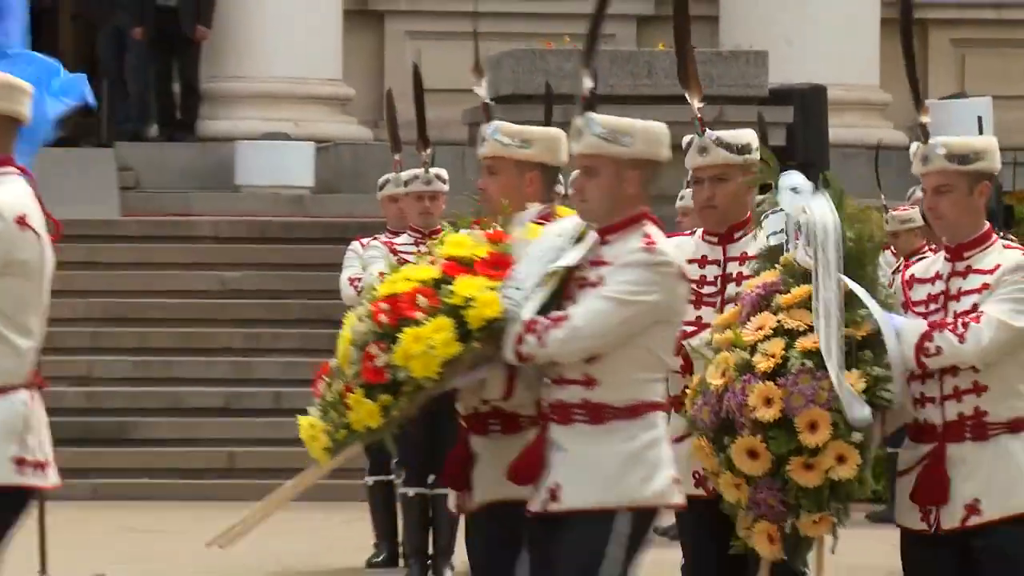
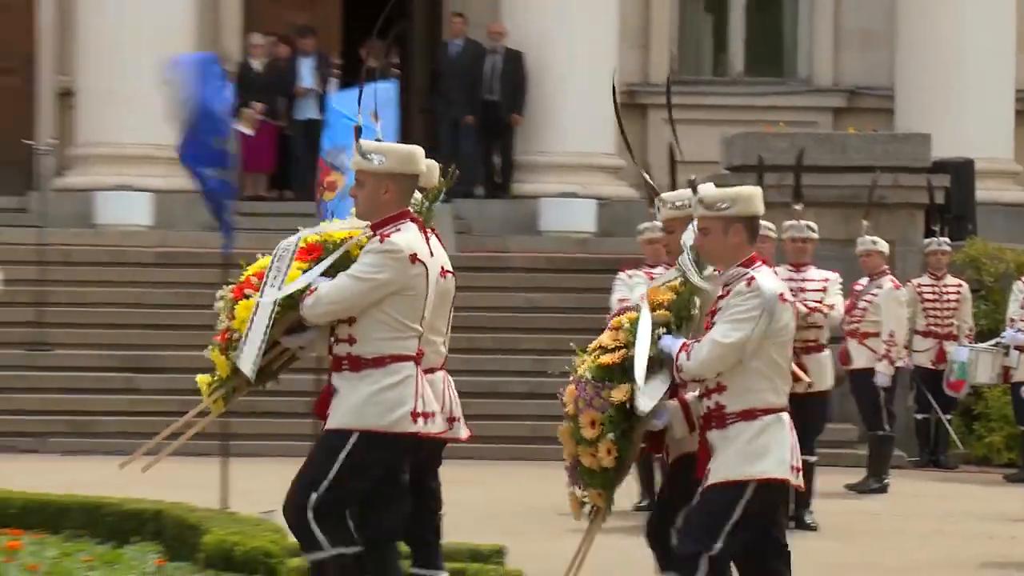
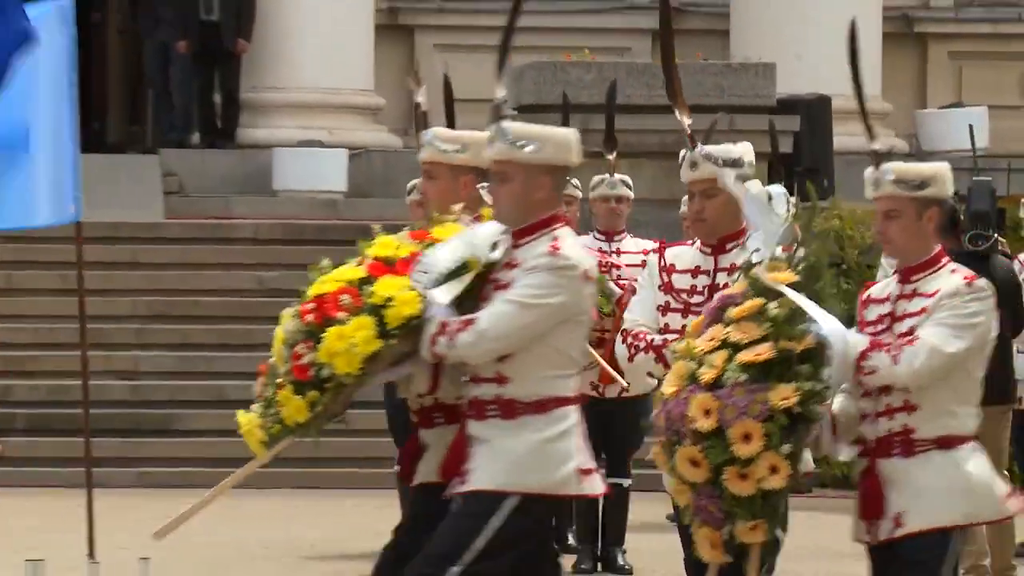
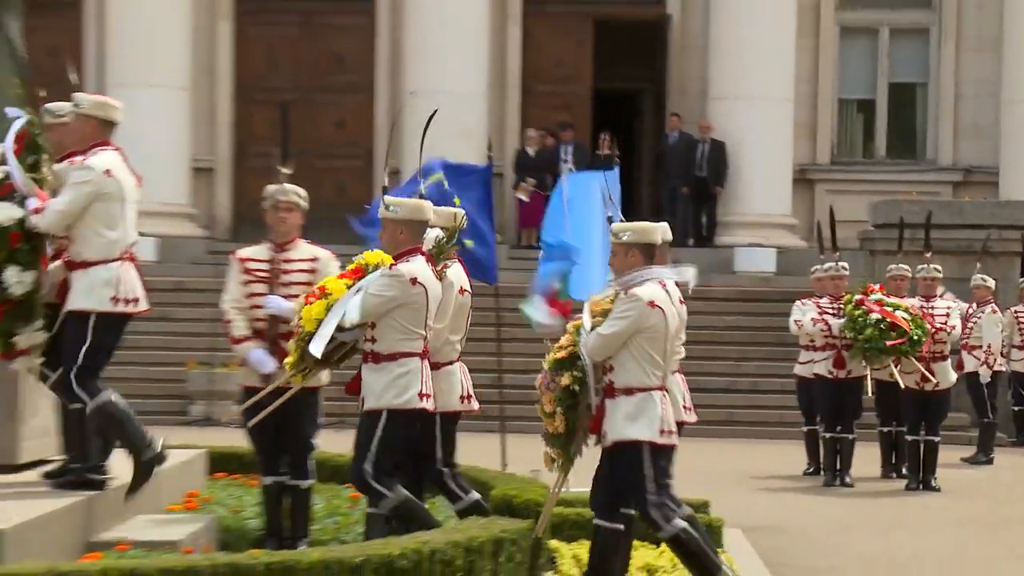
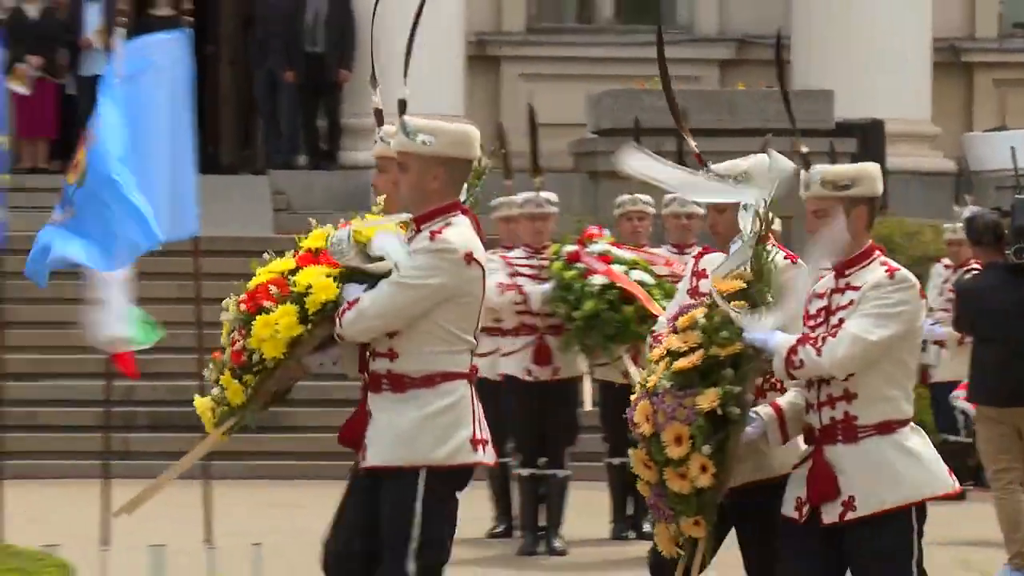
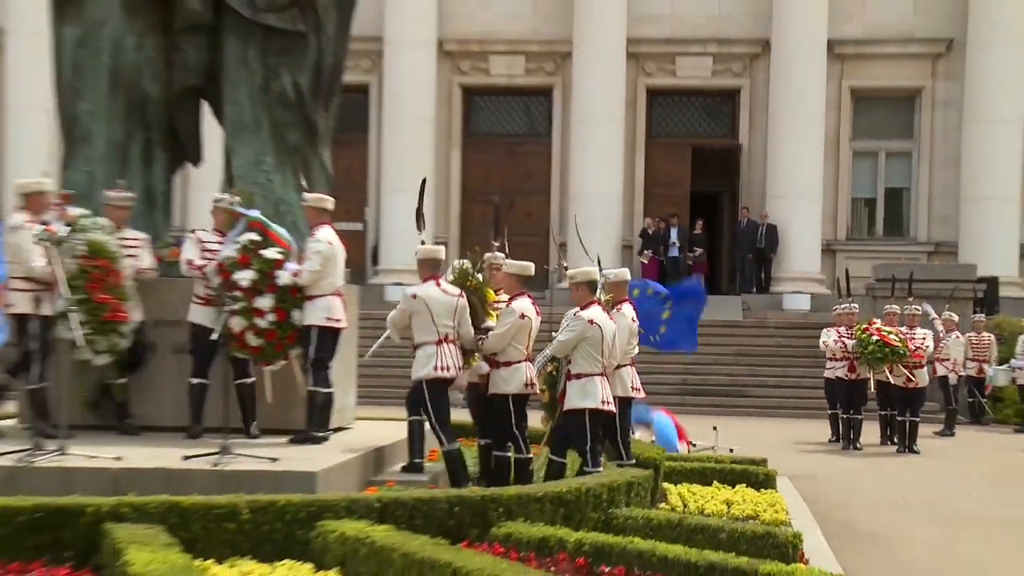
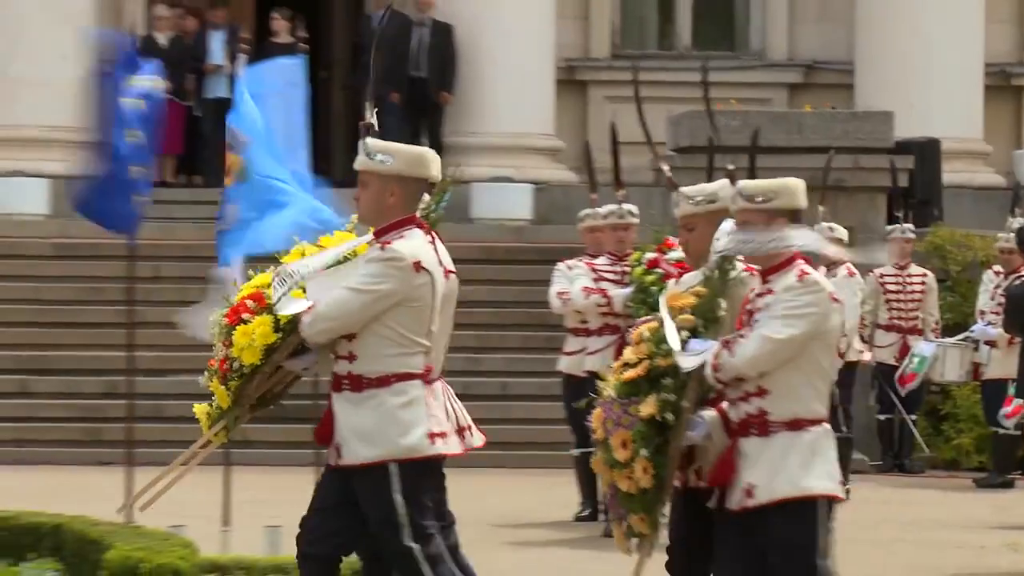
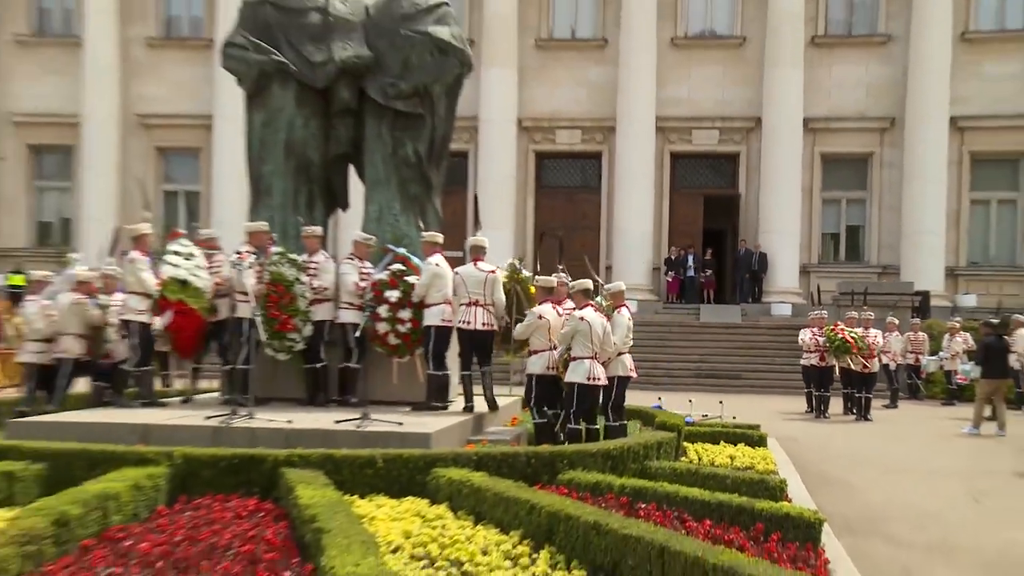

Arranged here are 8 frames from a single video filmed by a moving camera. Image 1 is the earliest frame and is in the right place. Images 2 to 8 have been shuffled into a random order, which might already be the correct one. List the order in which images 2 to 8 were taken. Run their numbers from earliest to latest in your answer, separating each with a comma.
3, 5, 7, 2, 4, 6, 8
